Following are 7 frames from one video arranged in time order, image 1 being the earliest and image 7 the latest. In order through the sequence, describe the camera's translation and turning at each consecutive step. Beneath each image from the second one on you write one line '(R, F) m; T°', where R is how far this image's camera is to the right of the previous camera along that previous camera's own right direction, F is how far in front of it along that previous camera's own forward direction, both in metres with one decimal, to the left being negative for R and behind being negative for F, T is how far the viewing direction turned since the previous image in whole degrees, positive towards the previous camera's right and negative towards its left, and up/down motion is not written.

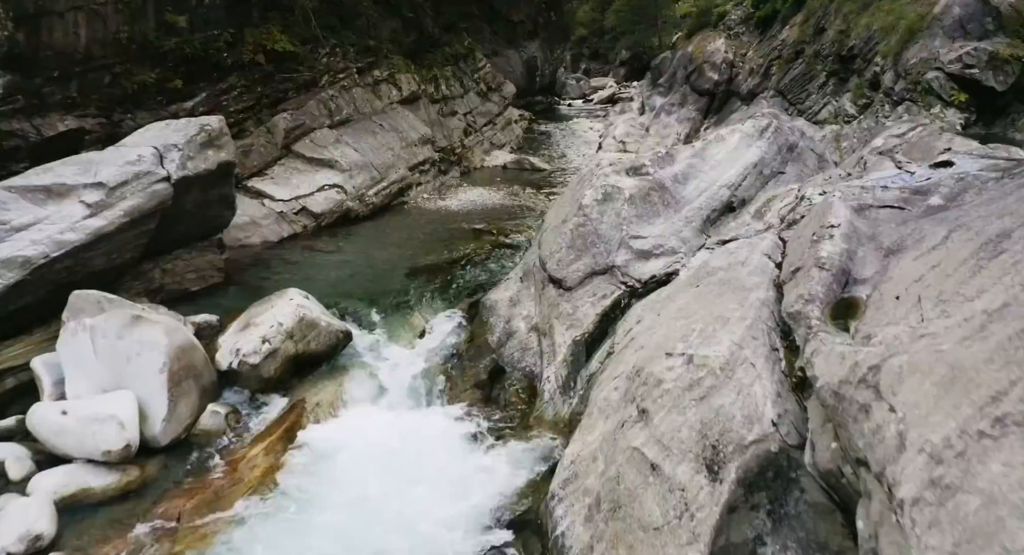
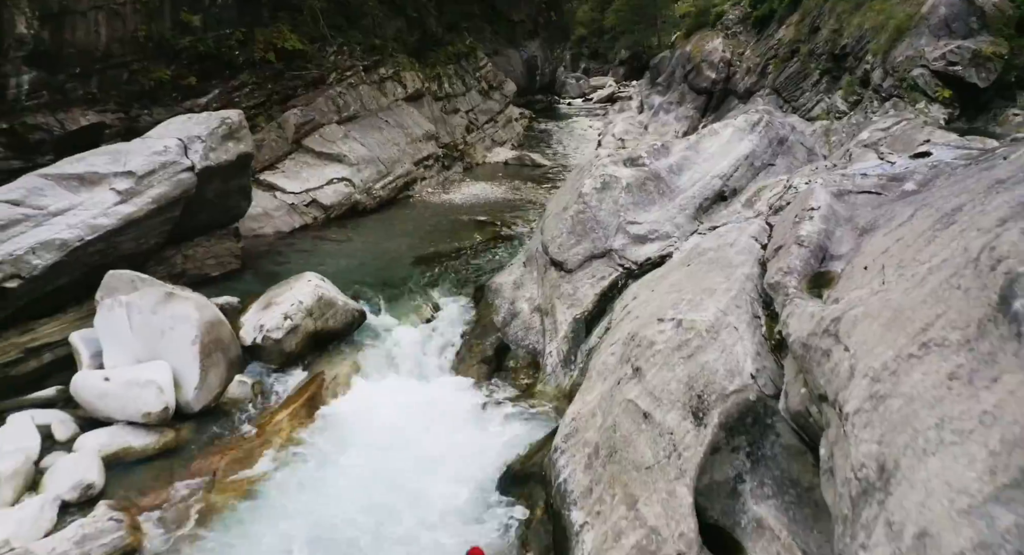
(-0.1, -0.5) m; 0°
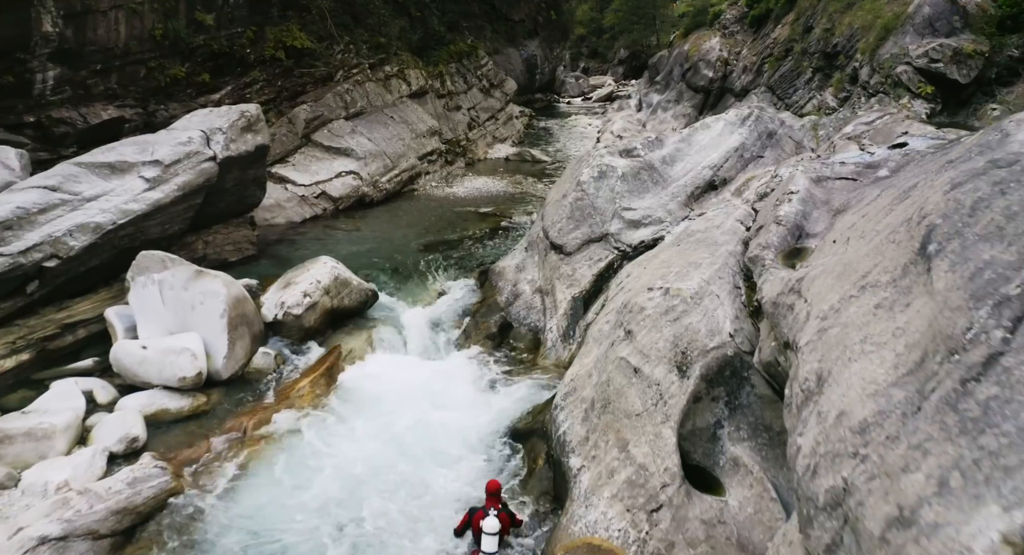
(0.0, -0.6) m; 0°
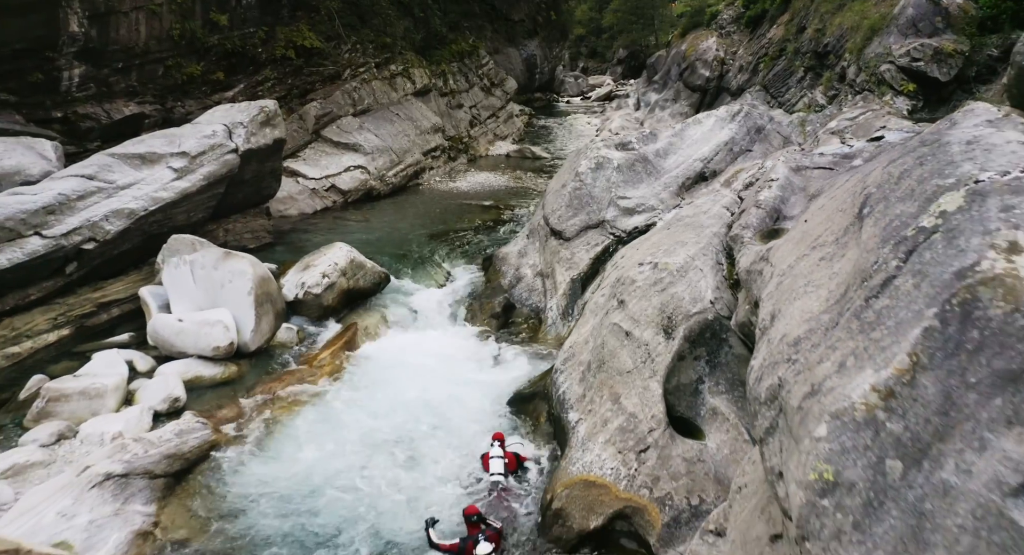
(-0.1, -0.7) m; 0°
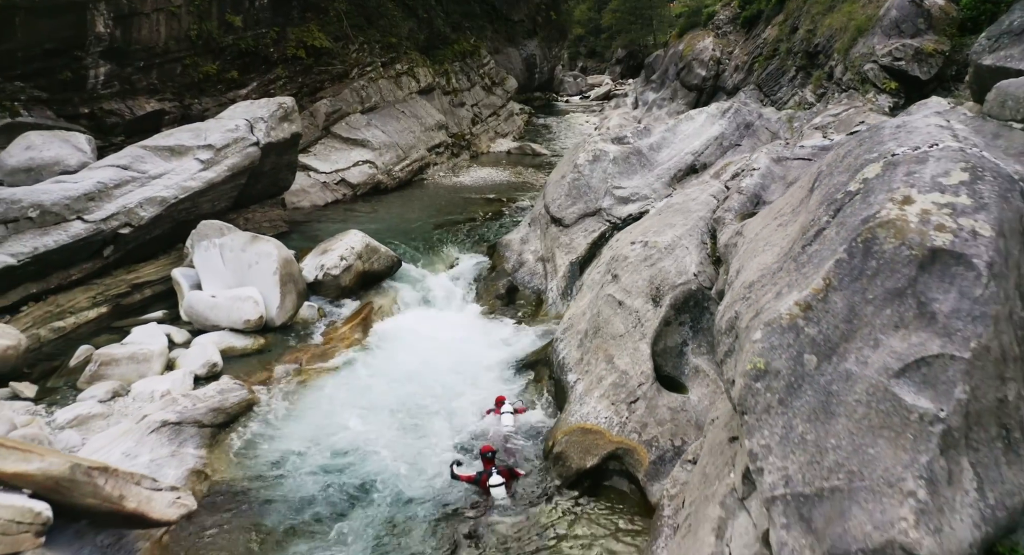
(-0.1, -0.7) m; 0°
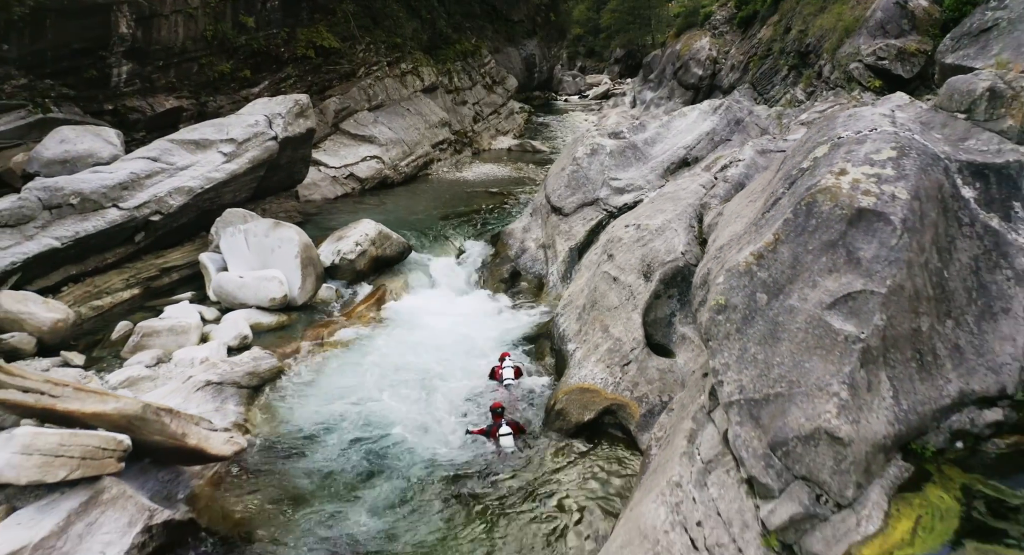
(-0.1, -0.7) m; 0°
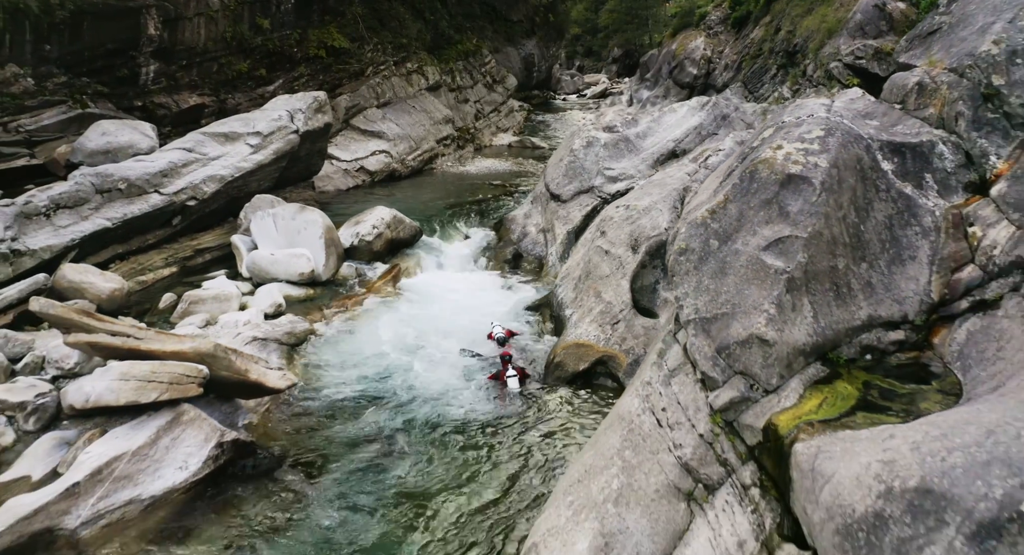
(-0.1, -1.1) m; 0°
